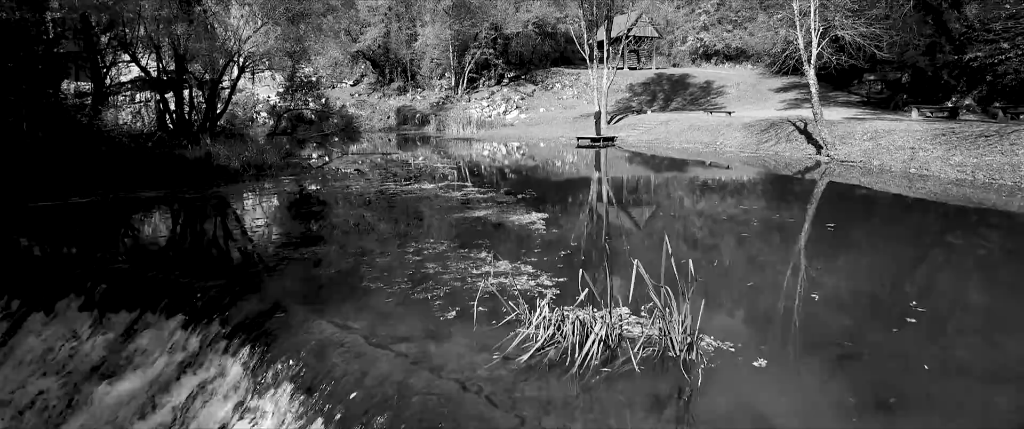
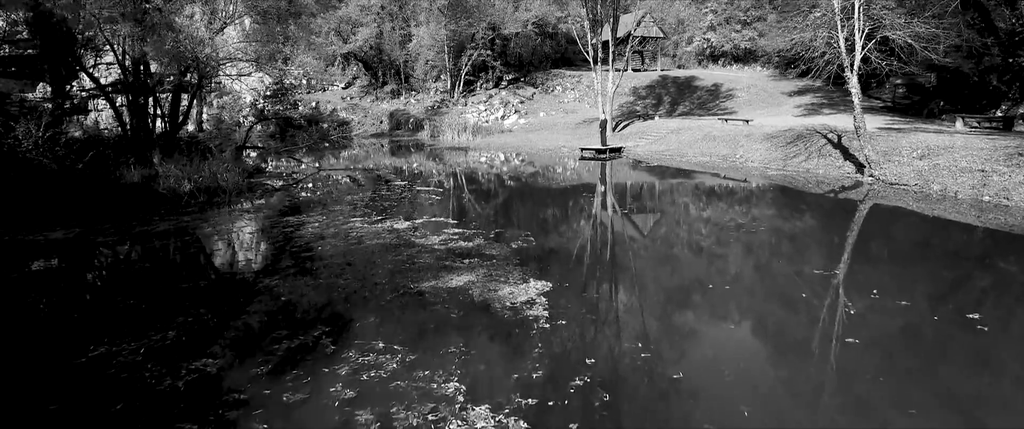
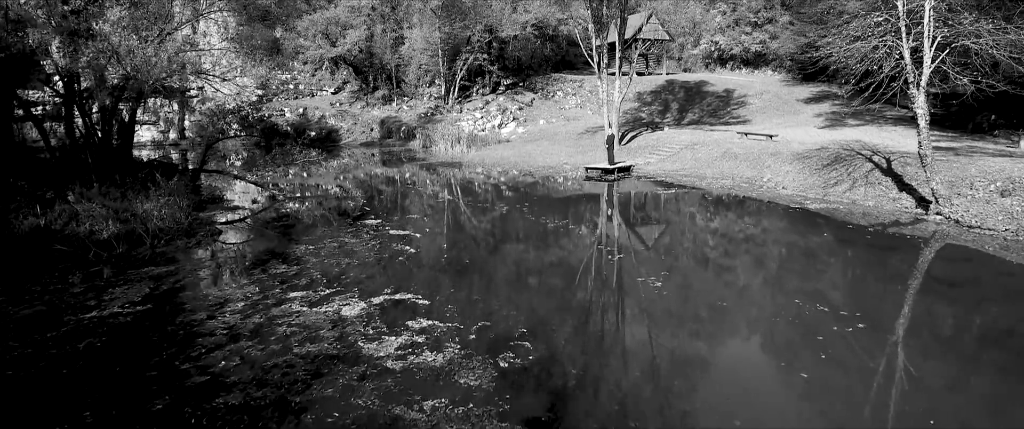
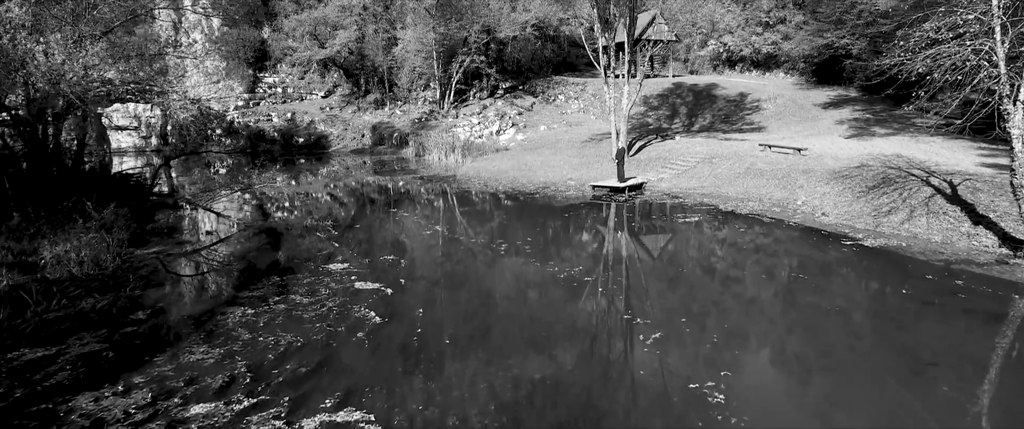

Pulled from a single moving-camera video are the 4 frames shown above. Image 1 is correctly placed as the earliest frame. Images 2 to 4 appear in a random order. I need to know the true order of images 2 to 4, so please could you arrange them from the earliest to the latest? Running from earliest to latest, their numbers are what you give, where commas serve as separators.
2, 3, 4
